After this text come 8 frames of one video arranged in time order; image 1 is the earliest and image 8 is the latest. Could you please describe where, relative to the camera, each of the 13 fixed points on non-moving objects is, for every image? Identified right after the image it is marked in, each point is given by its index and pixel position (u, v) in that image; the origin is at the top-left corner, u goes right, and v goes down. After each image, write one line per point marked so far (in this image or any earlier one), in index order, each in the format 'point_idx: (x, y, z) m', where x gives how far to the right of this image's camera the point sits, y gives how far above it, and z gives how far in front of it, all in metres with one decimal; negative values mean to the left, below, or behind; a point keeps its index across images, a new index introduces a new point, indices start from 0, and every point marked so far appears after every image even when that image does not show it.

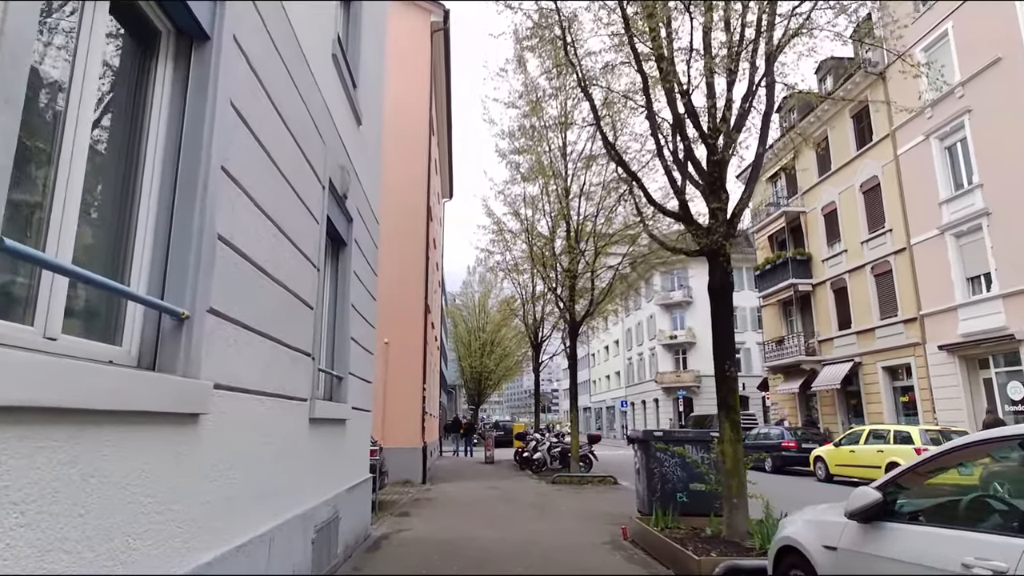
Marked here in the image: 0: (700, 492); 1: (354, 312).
0: (+2.5, -2.7, +8.1) m
1: (-1.8, -0.3, +6.9) m
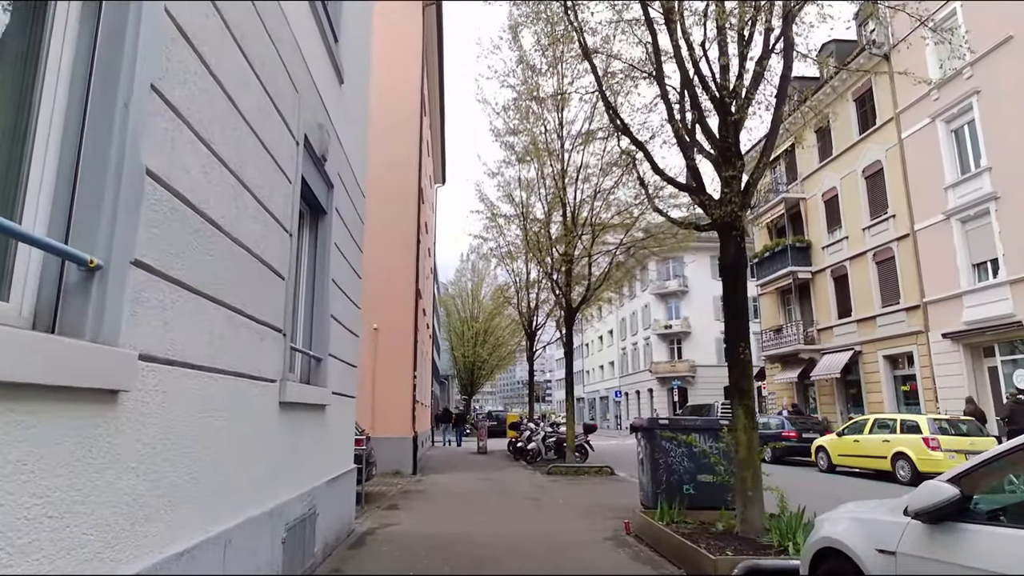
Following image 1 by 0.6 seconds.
0: (+2.4, -2.4, +7.6) m
1: (-1.8, 0.0, +6.3) m
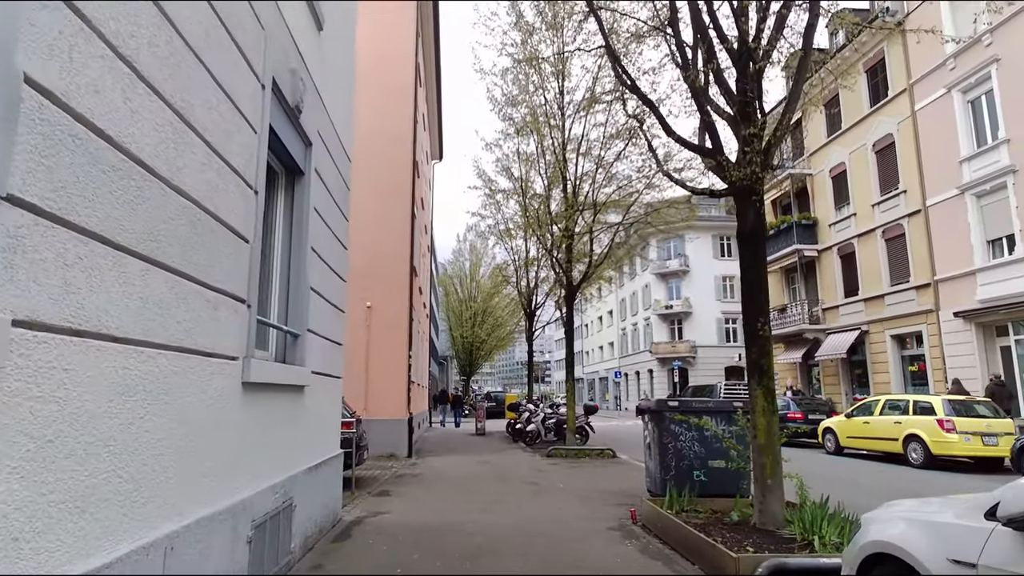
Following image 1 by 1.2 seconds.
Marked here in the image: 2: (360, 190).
0: (+2.4, -2.1, +7.1) m
1: (-1.8, +0.3, +5.7) m
2: (-3.9, +2.3, +15.2) m
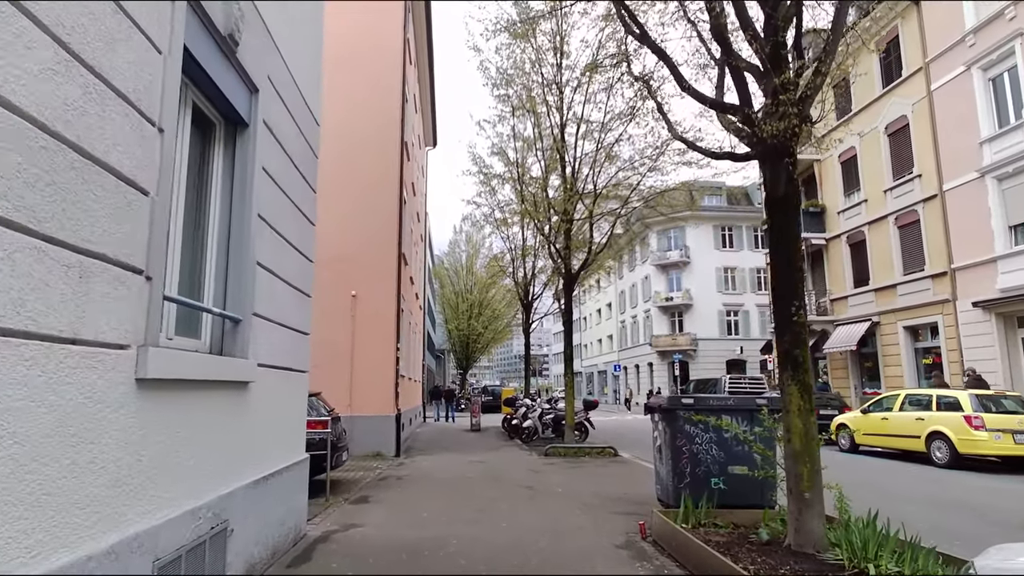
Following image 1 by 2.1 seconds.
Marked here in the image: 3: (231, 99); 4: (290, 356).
0: (+2.3, -1.9, +6.2) m
1: (-1.9, +0.5, +4.8) m
2: (-4.0, +2.6, +14.3) m
3: (-1.9, +1.3, +4.2) m
4: (-2.0, -0.6, +5.6) m
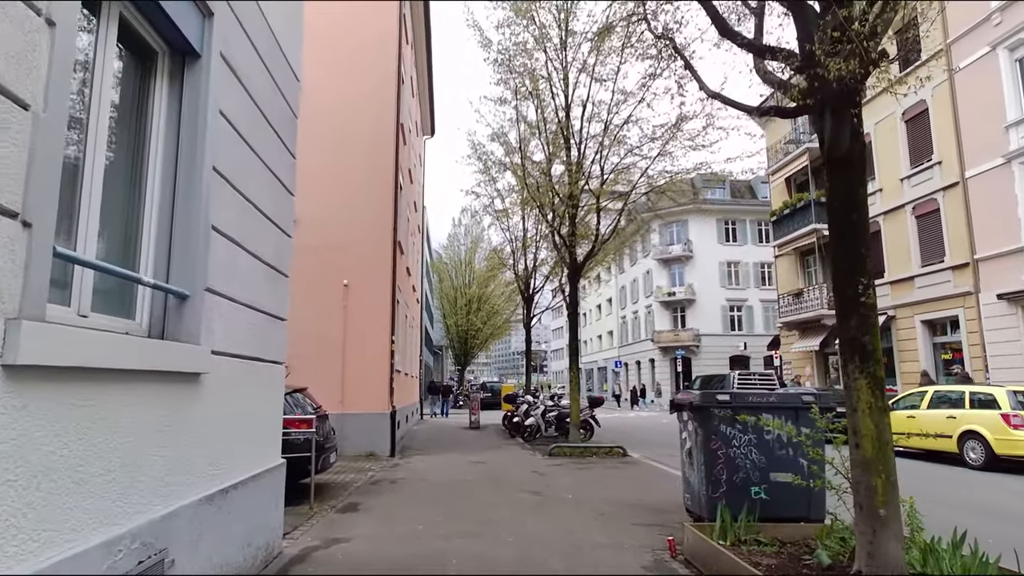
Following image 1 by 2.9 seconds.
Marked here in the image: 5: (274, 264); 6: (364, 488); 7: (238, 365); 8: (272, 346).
0: (+2.4, -1.7, +5.3) m
1: (-1.8, +0.7, +3.9) m
2: (-3.9, +2.8, +13.4) m
3: (-1.8, +1.5, +3.4) m
4: (-1.9, -0.4, +4.7) m
5: (-1.9, +0.2, +5.1) m
6: (-2.1, -2.8, +8.7) m
7: (-1.9, -0.5, +4.3) m
8: (-1.9, -0.5, +5.1) m
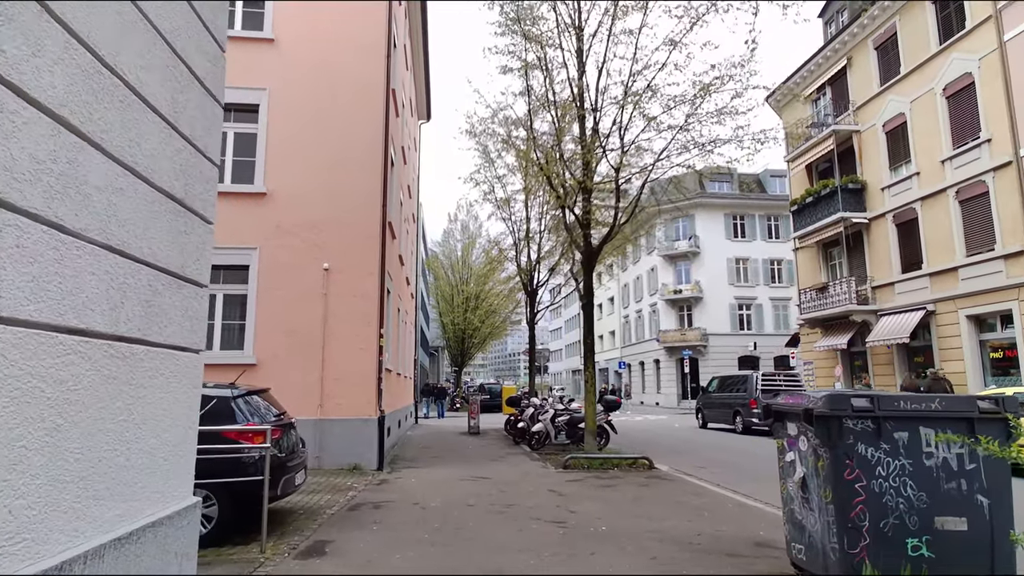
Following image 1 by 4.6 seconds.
0: (+2.6, -1.4, +3.5) m
1: (-1.6, +0.9, +2.1) m
2: (-3.8, +3.1, +11.6) m
3: (-1.6, +1.8, +1.5) m
4: (-1.7, -0.1, +2.9) m
5: (-1.7, +0.5, +3.3) m
6: (-1.9, -2.5, +6.9) m
7: (-1.7, -0.2, +2.5) m
8: (-1.8, -0.2, +3.2) m
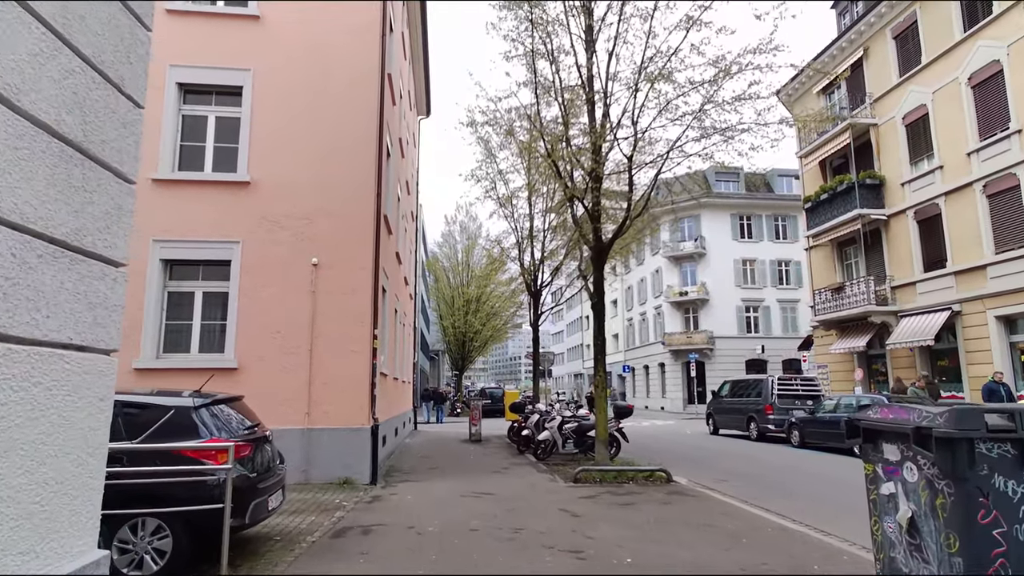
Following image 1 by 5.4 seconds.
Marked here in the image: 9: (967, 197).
0: (+2.6, -1.3, +2.6) m
1: (-1.5, +1.0, +1.2) m
2: (-3.7, +3.1, +10.7) m
3: (-1.5, +1.9, +0.6) m
4: (-1.7, 0.0, +2.0) m
5: (-1.7, +0.6, +2.3) m
6: (-1.8, -2.4, +5.9) m
7: (-1.6, -0.1, +1.6) m
8: (-1.7, -0.1, +2.3) m
9: (+12.7, +2.5, +17.4) m
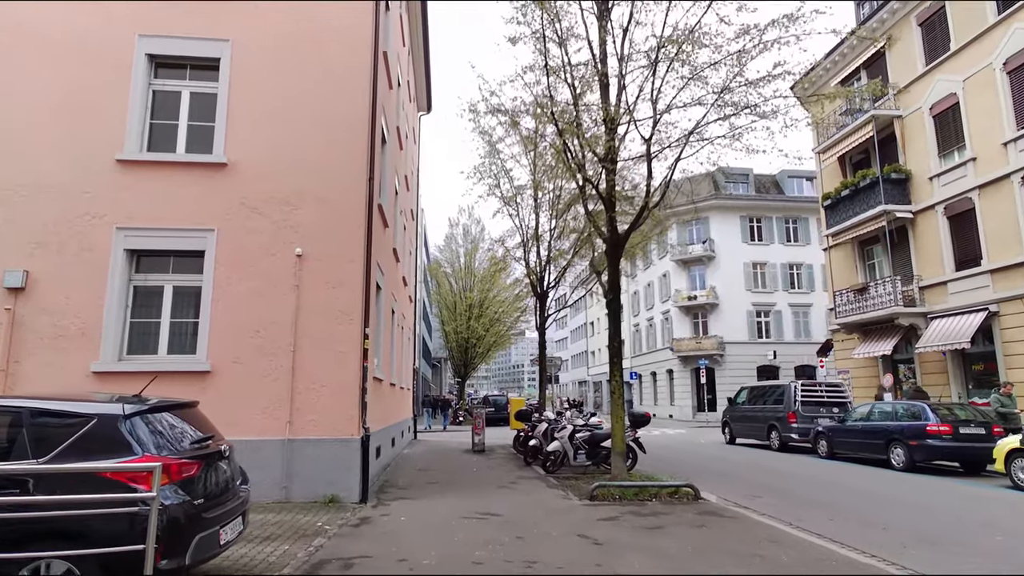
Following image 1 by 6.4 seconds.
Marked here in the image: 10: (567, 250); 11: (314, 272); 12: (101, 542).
0: (+2.7, -1.1, +1.5) m
1: (-1.5, +1.3, +0.1) m
2: (-3.6, +3.2, +9.6) m
3: (-1.5, +2.1, -0.4) m
4: (-1.6, +0.2, +0.9) m
5: (-1.6, +0.8, +1.3) m
6: (-1.7, -2.3, +4.8) m
7: (-1.5, +0.1, +0.5) m
8: (-1.6, +0.1, +1.2) m
9: (+12.8, +2.5, +16.3) m
10: (+1.6, +1.2, +18.8) m
11: (-2.9, +0.2, +9.1) m
12: (-2.6, -1.6, +3.8) m
